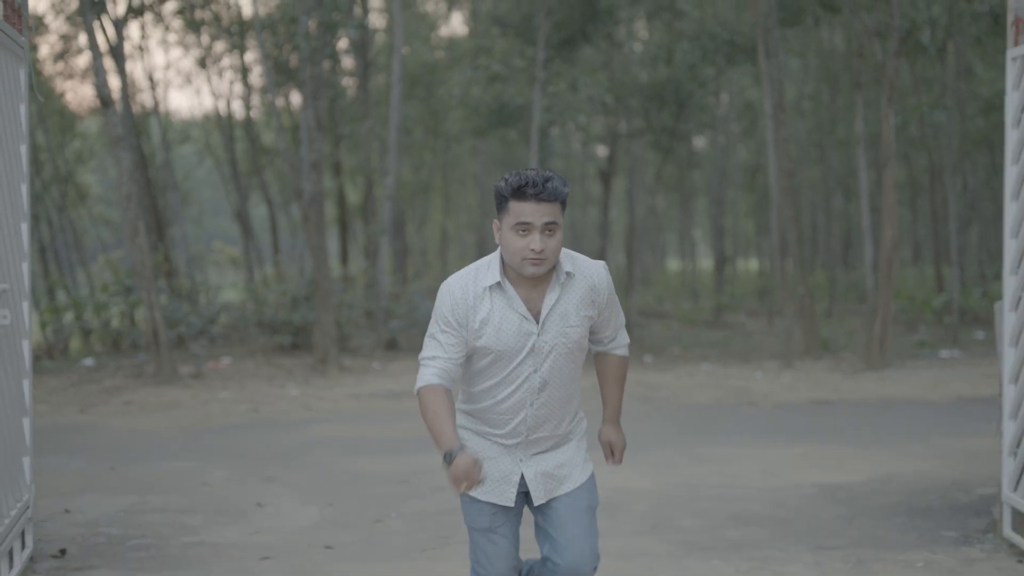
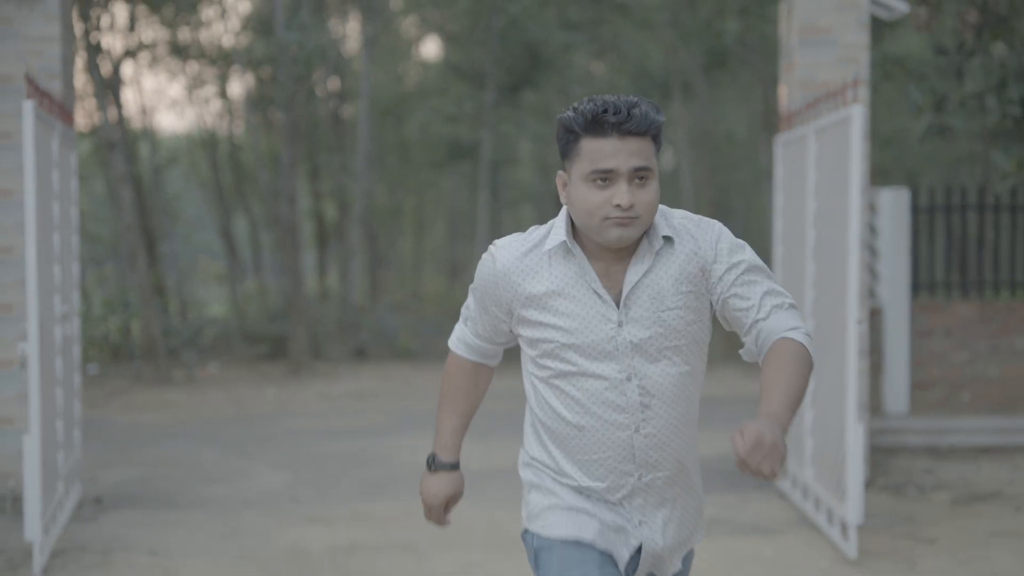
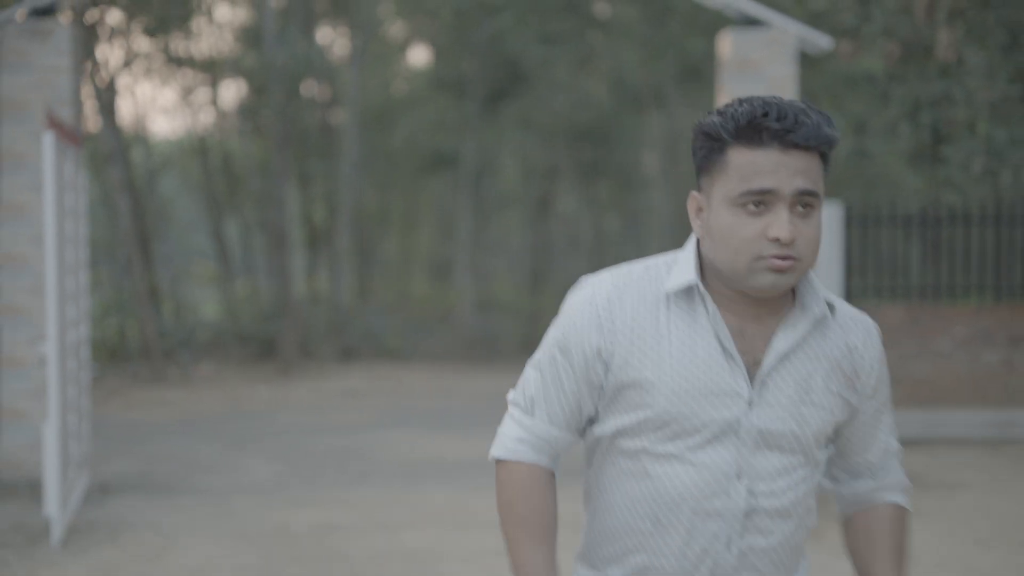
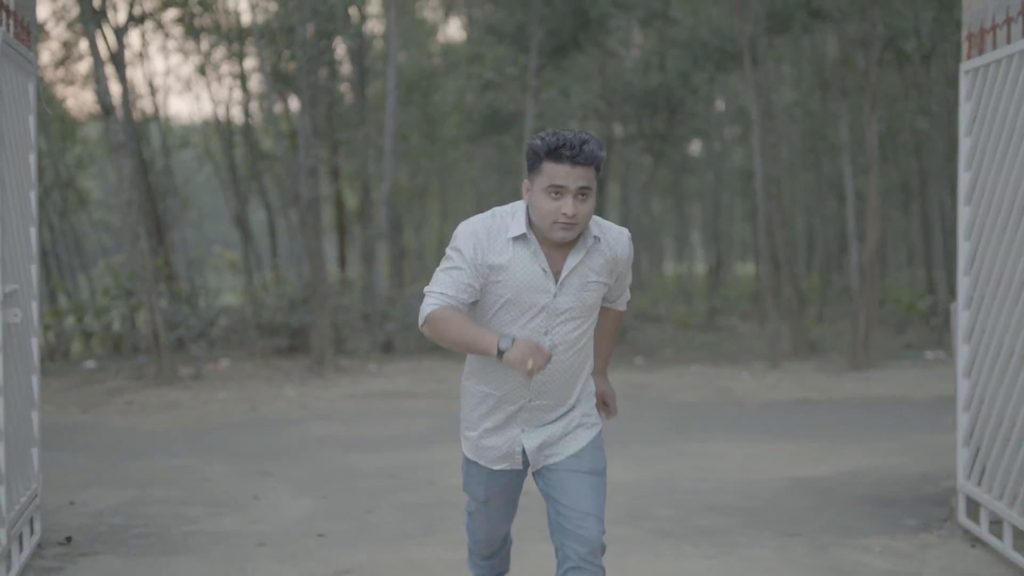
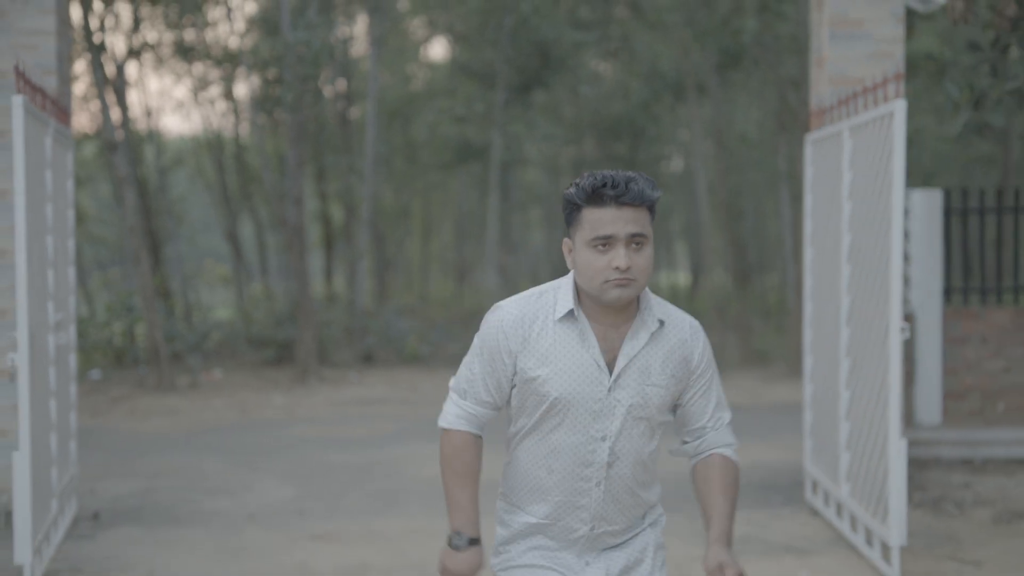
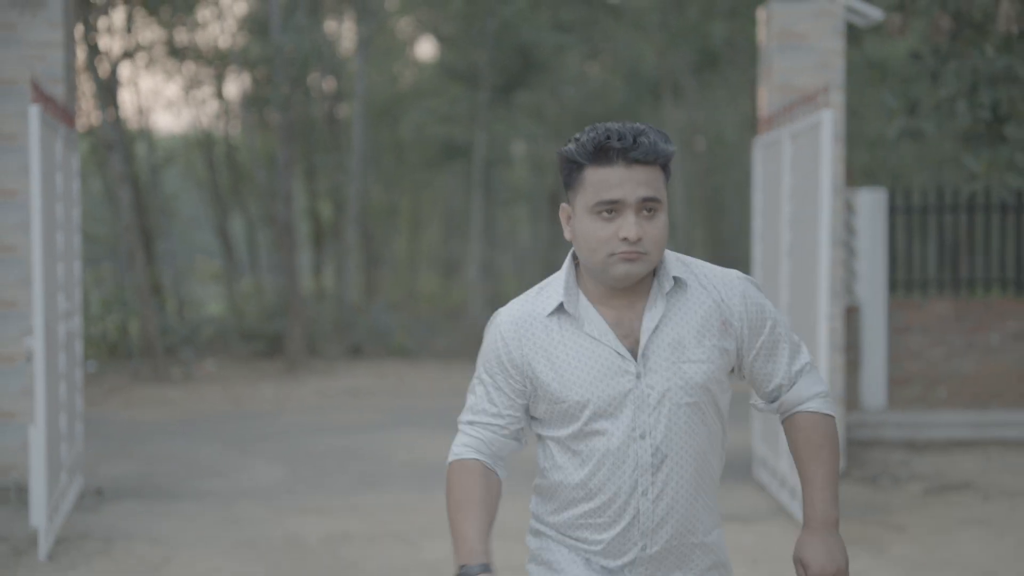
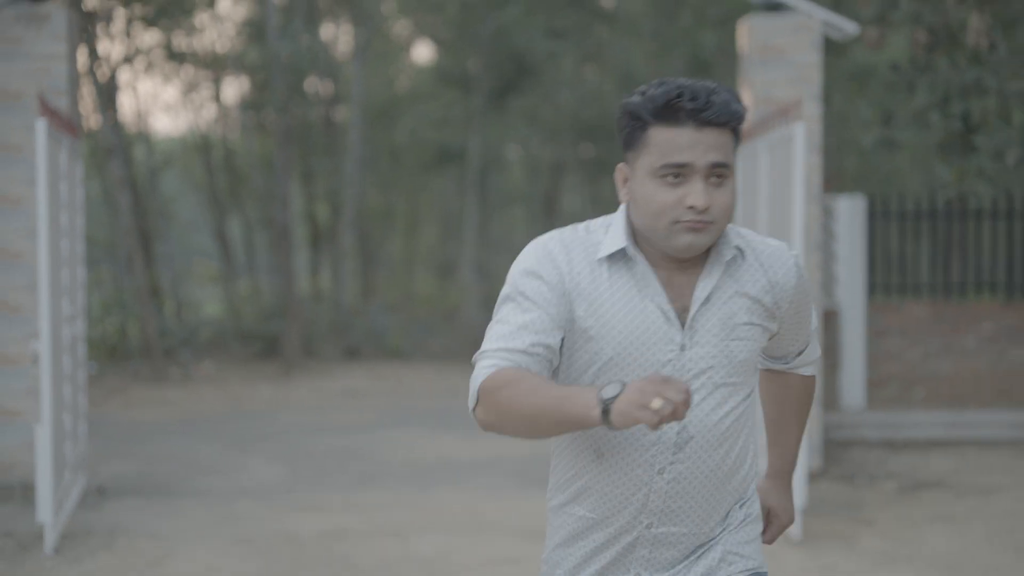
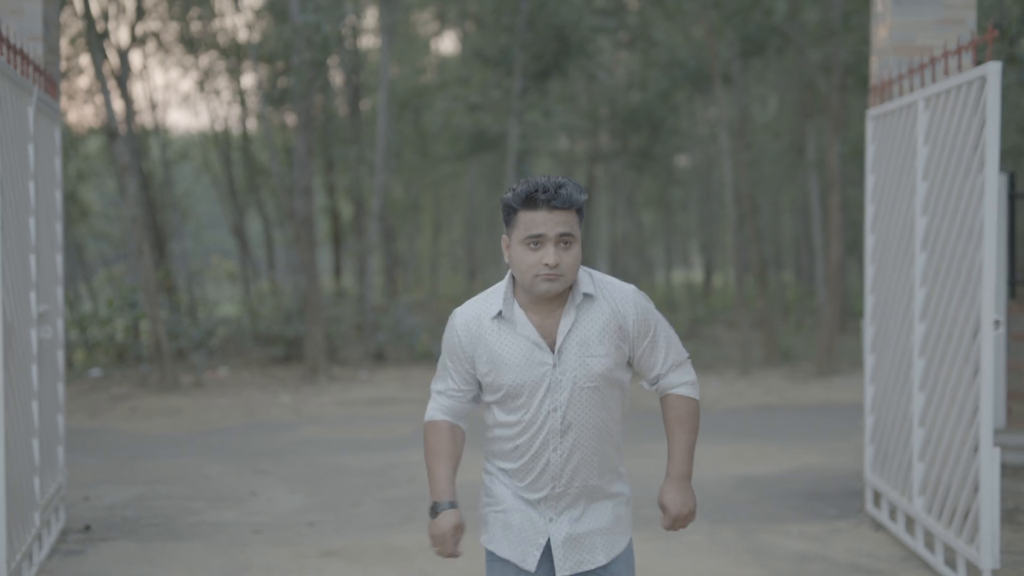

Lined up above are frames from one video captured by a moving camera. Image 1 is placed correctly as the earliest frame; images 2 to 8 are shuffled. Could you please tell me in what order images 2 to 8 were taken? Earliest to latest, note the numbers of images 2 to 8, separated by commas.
4, 8, 5, 2, 6, 7, 3
